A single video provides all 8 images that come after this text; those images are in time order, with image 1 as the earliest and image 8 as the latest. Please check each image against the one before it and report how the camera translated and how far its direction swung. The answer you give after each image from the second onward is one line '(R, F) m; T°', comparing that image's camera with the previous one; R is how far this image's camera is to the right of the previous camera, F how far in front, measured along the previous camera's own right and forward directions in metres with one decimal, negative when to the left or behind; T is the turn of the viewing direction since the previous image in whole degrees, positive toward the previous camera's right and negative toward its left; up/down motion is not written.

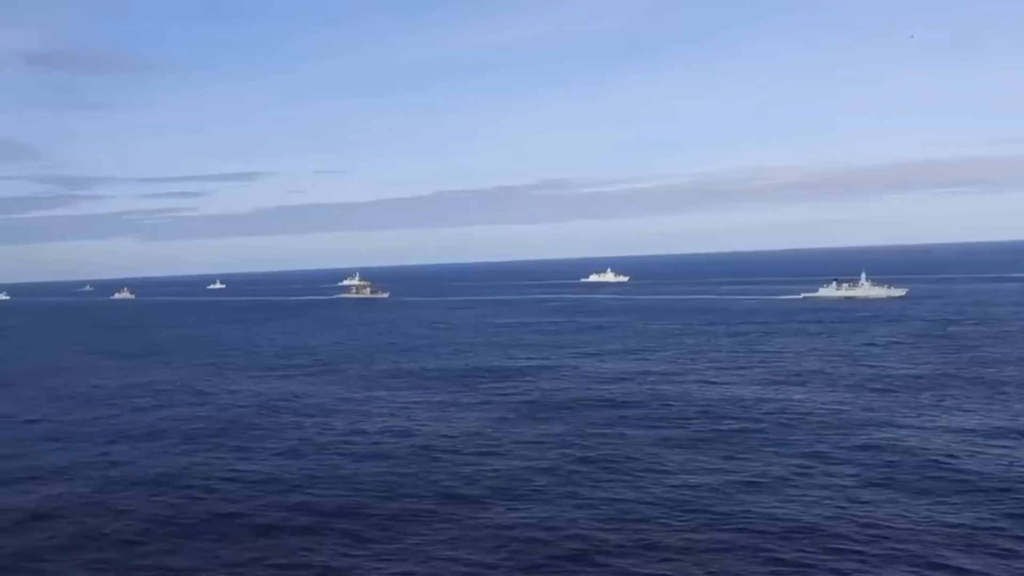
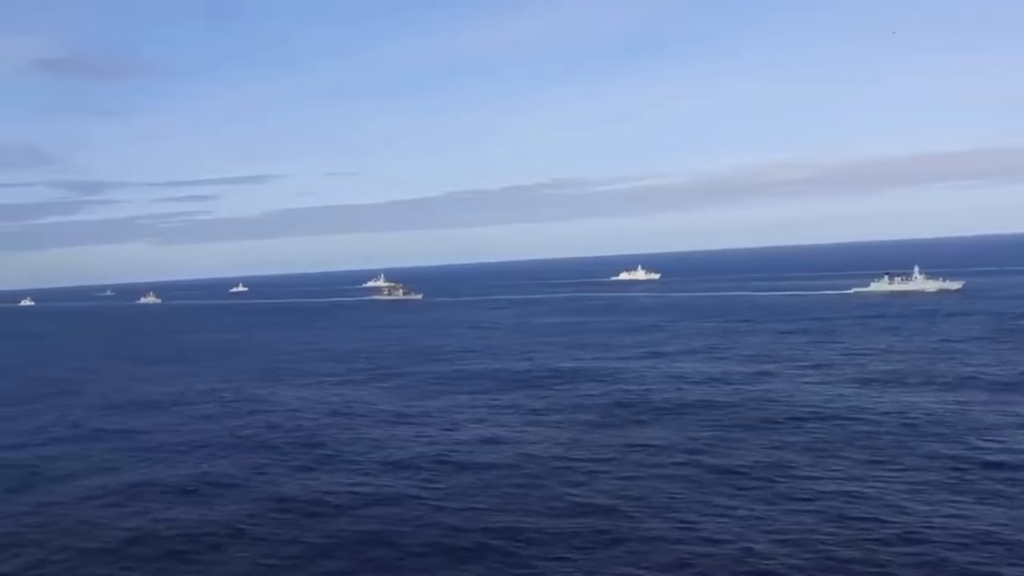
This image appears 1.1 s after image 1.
(-3.3, +1.7) m; -1°
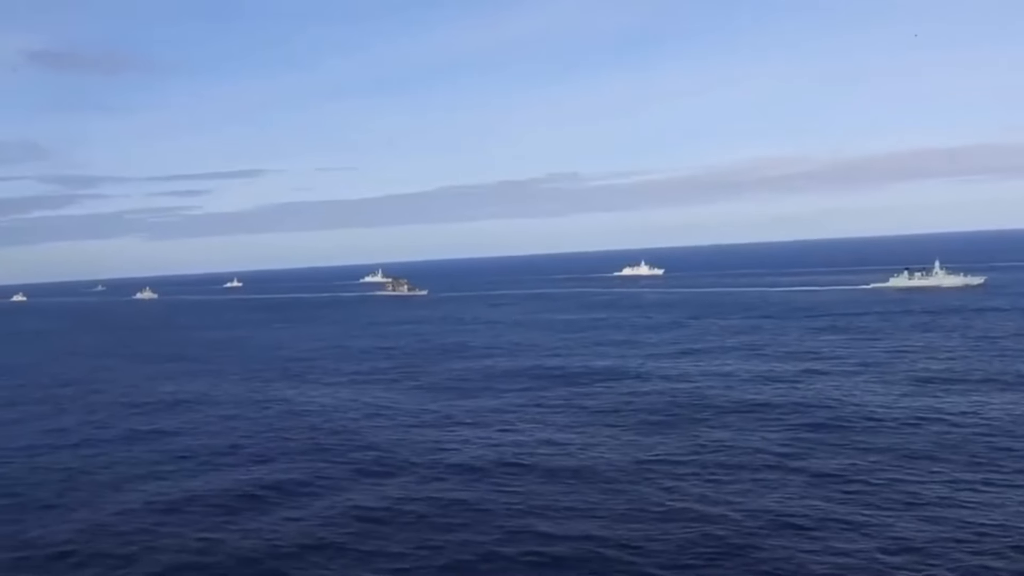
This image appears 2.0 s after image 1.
(-2.7, +1.5) m; +1°
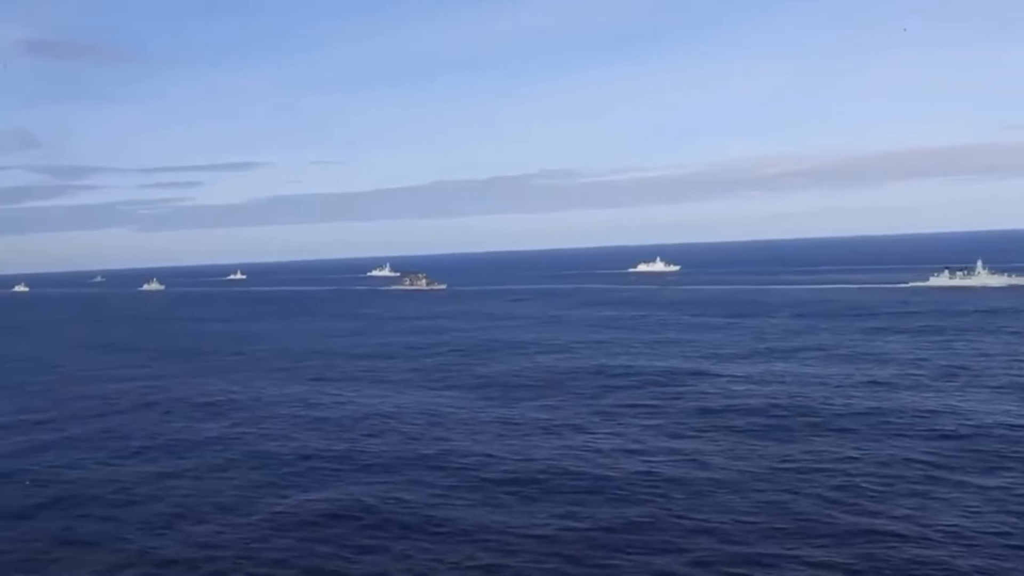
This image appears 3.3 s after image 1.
(-4.2, +2.1) m; 0°
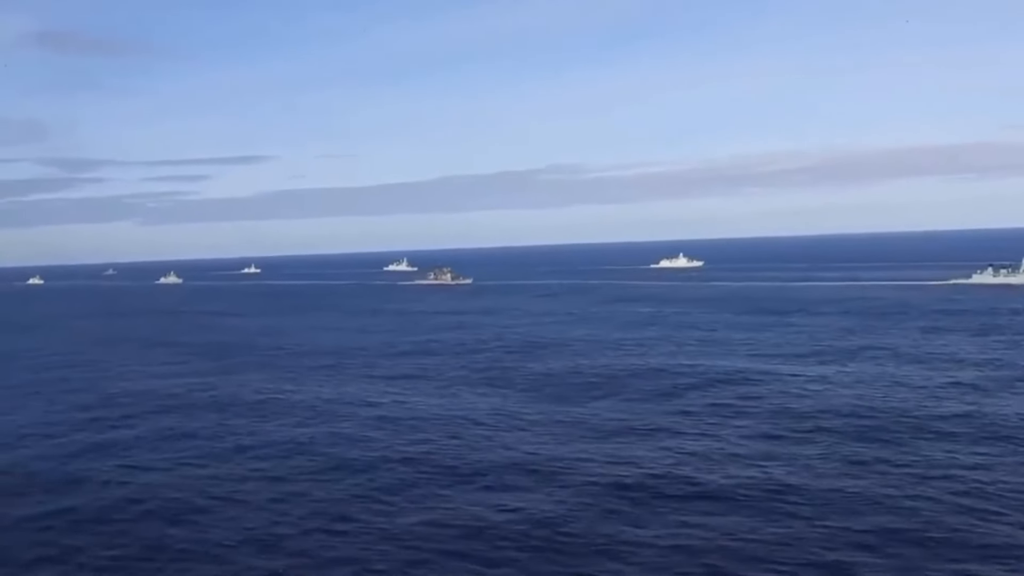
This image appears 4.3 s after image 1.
(-3.1, +1.4) m; 0°
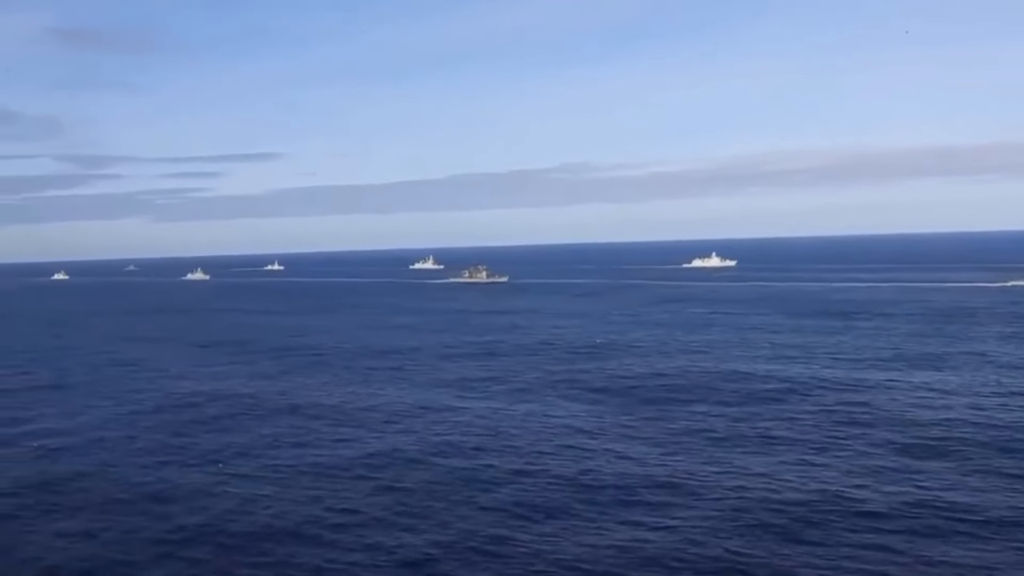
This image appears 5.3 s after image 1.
(-3.8, +1.7) m; -1°
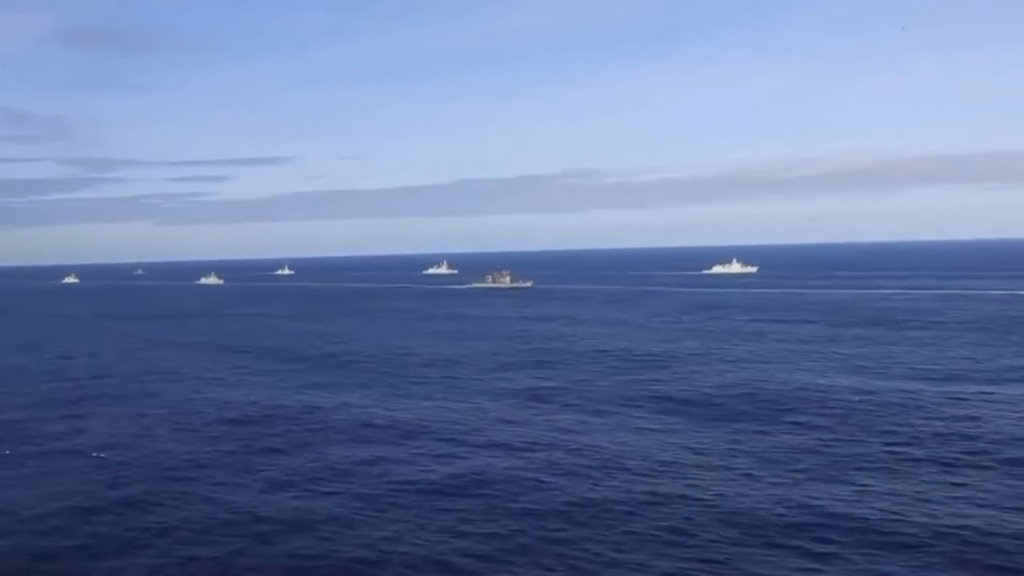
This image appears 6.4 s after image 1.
(-3.9, +2.0) m; 0°
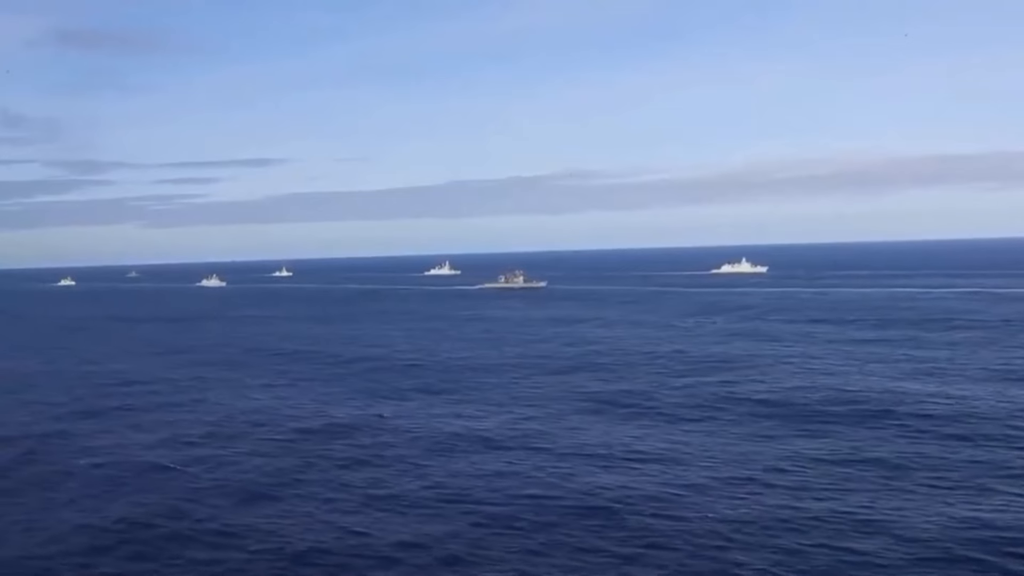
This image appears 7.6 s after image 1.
(-4.2, +2.4) m; +1°
